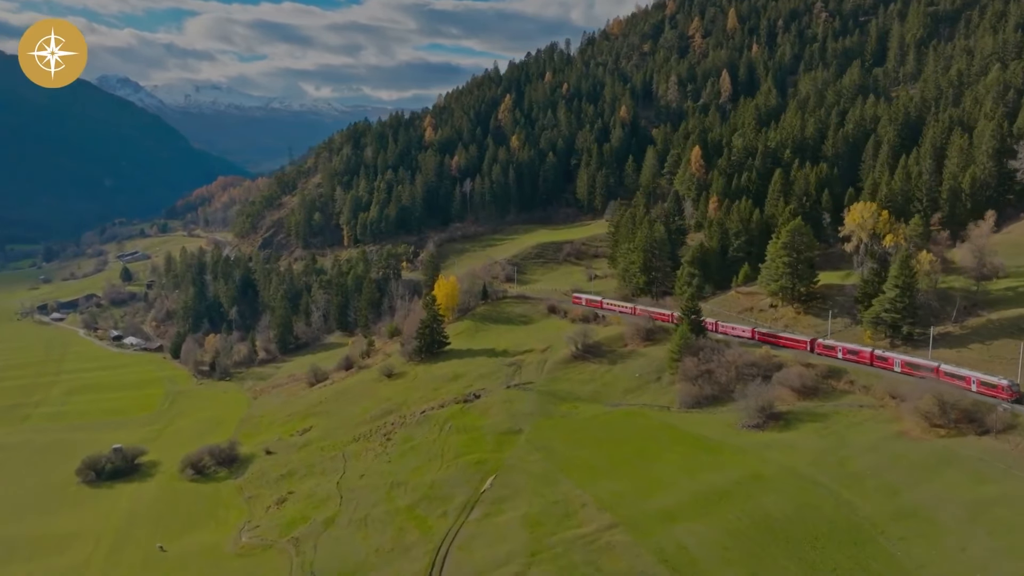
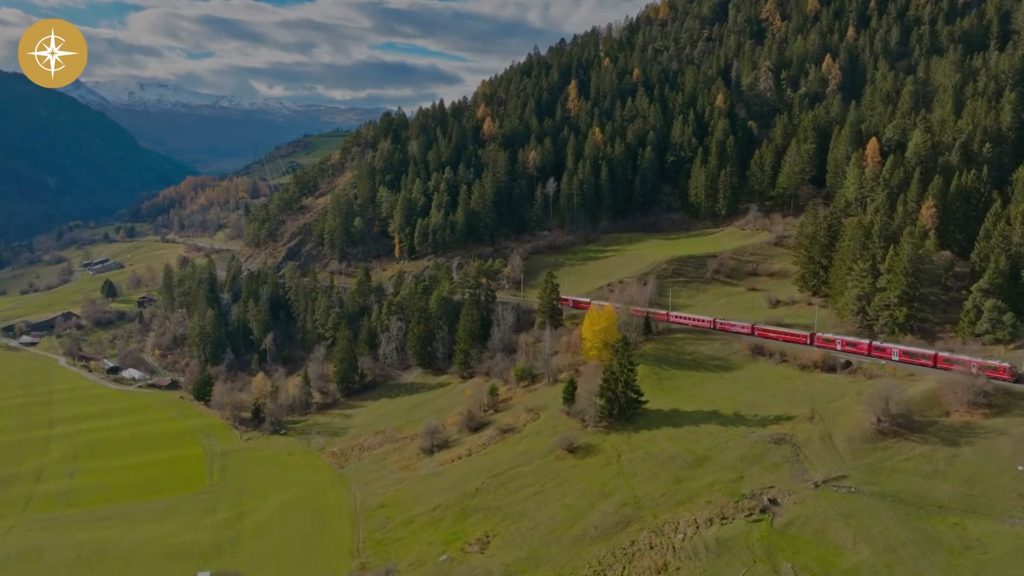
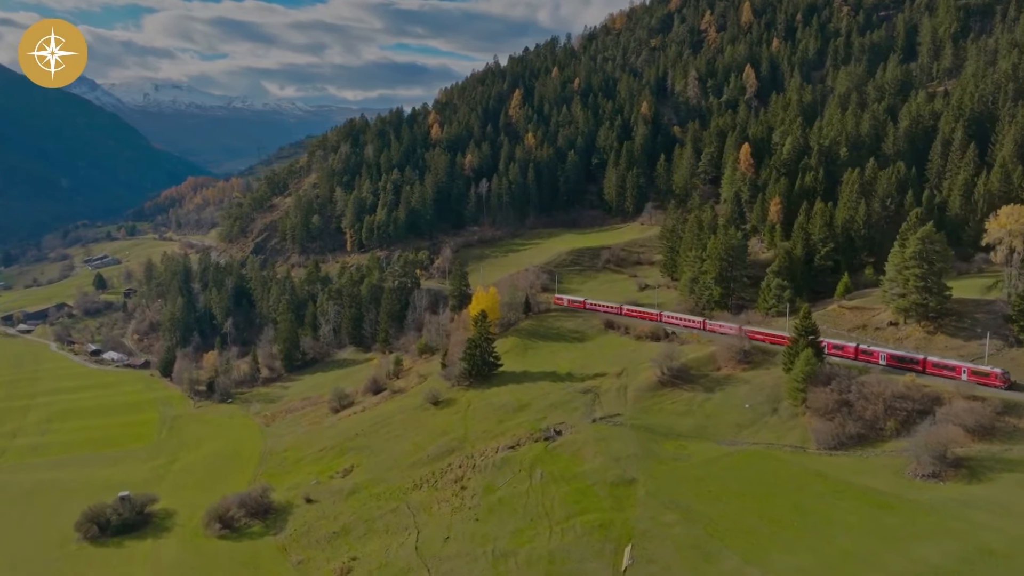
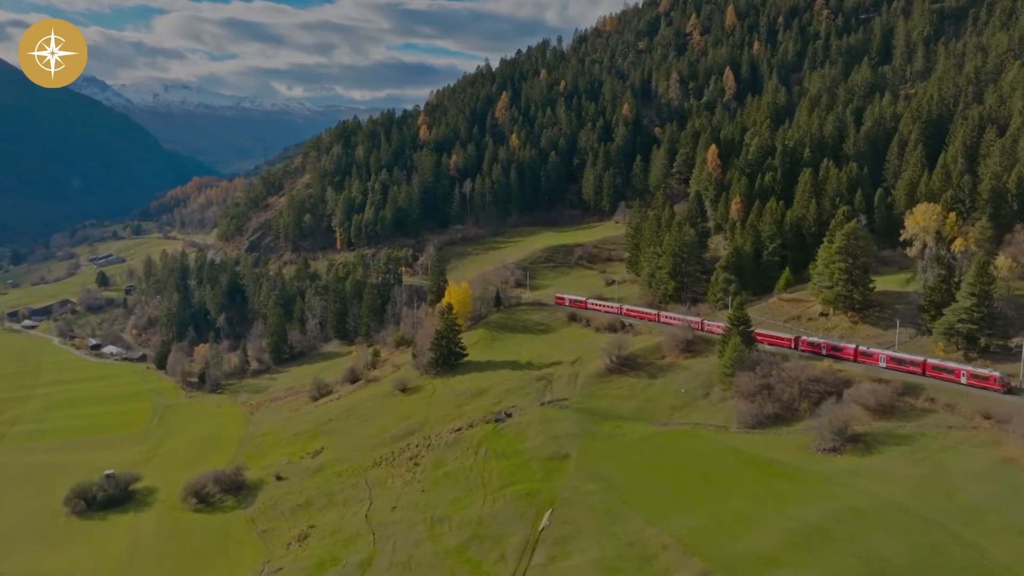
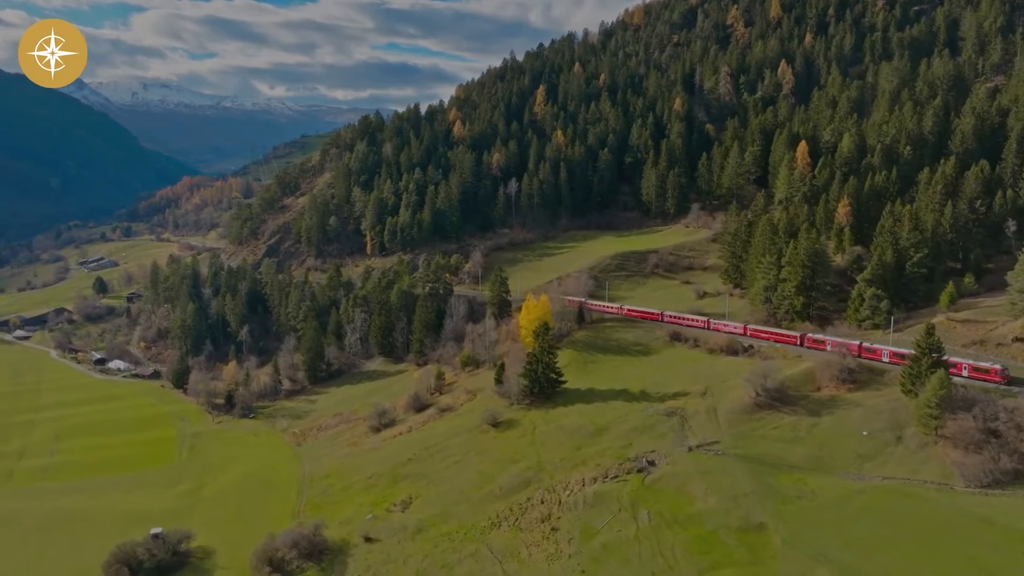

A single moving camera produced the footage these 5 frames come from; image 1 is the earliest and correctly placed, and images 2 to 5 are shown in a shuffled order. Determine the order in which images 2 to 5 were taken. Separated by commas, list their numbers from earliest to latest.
4, 3, 5, 2
